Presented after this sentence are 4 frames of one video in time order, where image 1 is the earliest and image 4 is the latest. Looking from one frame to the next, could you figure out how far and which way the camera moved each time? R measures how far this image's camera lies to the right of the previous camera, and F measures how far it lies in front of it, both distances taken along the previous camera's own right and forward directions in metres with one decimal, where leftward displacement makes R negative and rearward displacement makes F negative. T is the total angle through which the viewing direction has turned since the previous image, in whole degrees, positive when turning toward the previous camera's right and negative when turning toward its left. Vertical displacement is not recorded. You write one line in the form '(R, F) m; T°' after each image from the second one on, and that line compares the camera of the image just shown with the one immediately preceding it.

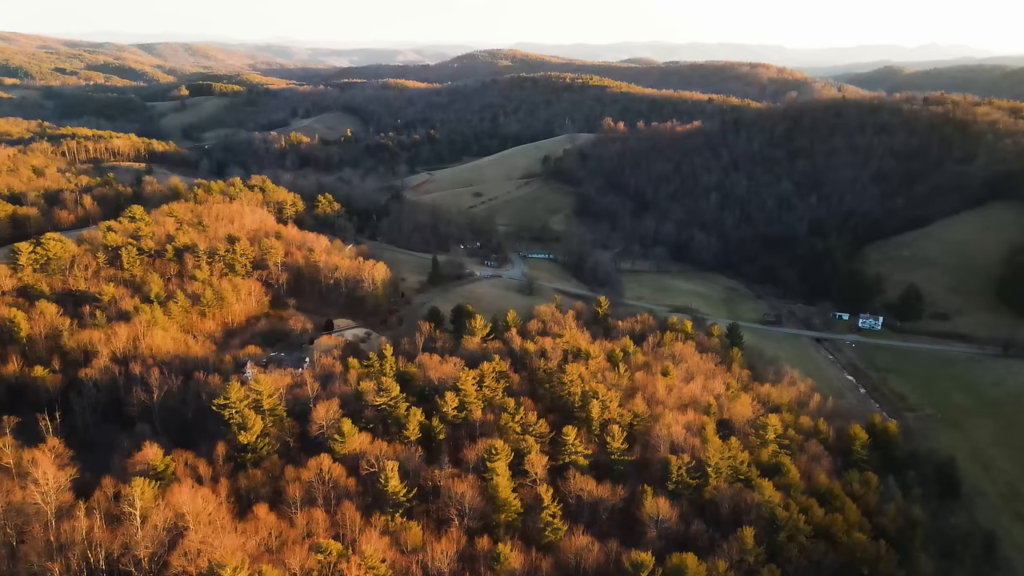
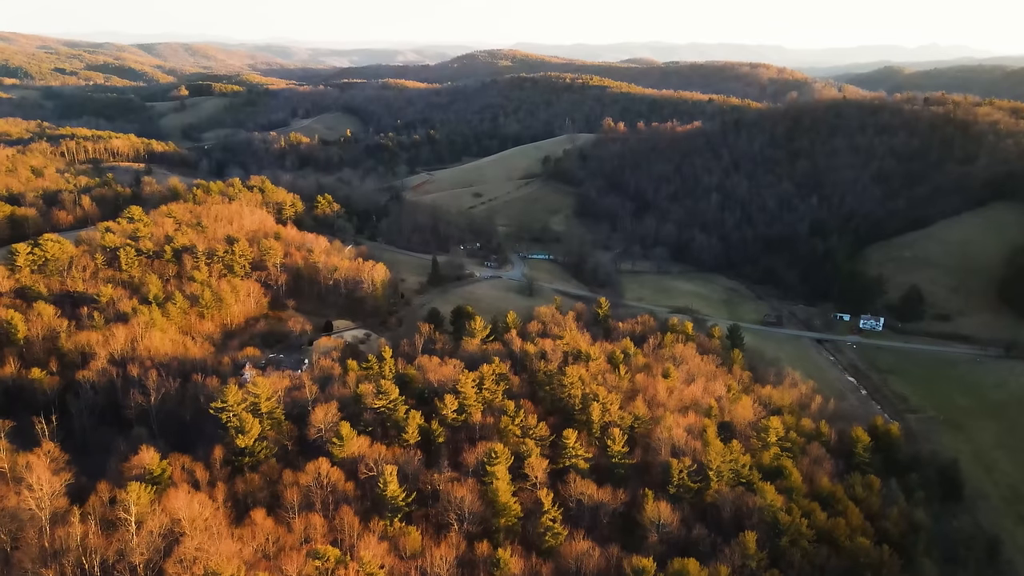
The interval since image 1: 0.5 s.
(0.0, +0.2) m; 0°
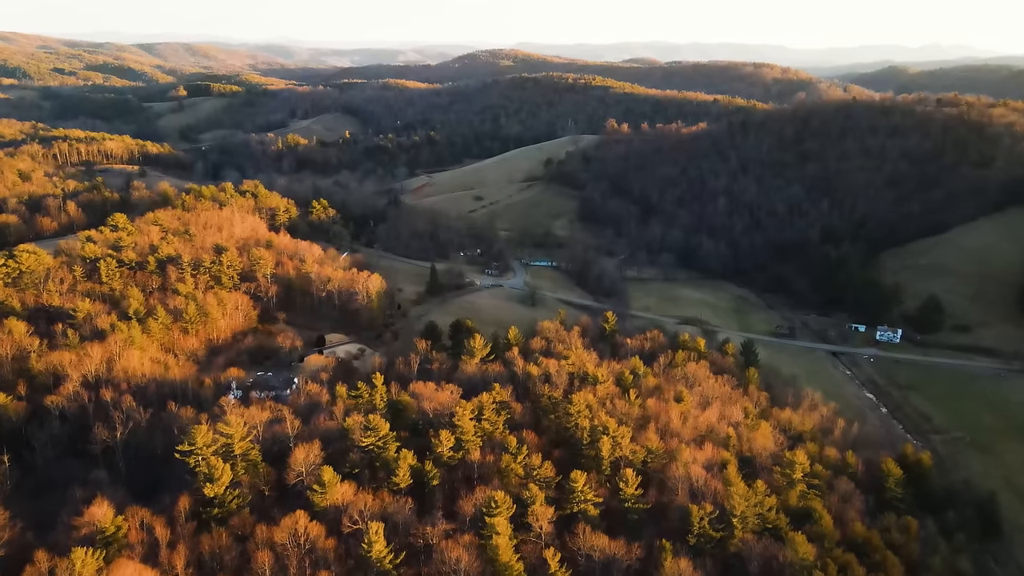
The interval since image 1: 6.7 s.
(0.0, +3.0) m; 0°
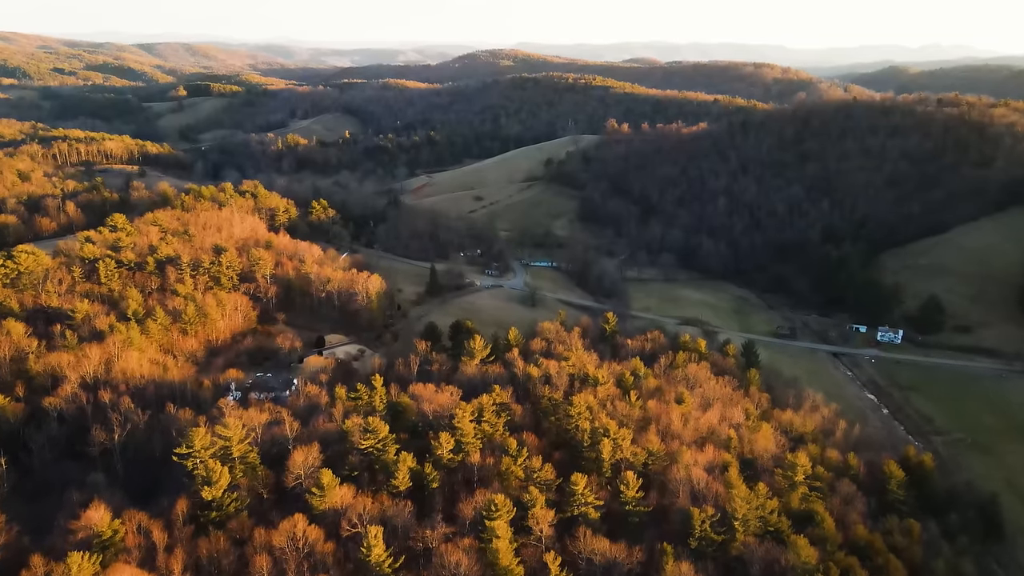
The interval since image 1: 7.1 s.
(0.0, +0.2) m; 0°
